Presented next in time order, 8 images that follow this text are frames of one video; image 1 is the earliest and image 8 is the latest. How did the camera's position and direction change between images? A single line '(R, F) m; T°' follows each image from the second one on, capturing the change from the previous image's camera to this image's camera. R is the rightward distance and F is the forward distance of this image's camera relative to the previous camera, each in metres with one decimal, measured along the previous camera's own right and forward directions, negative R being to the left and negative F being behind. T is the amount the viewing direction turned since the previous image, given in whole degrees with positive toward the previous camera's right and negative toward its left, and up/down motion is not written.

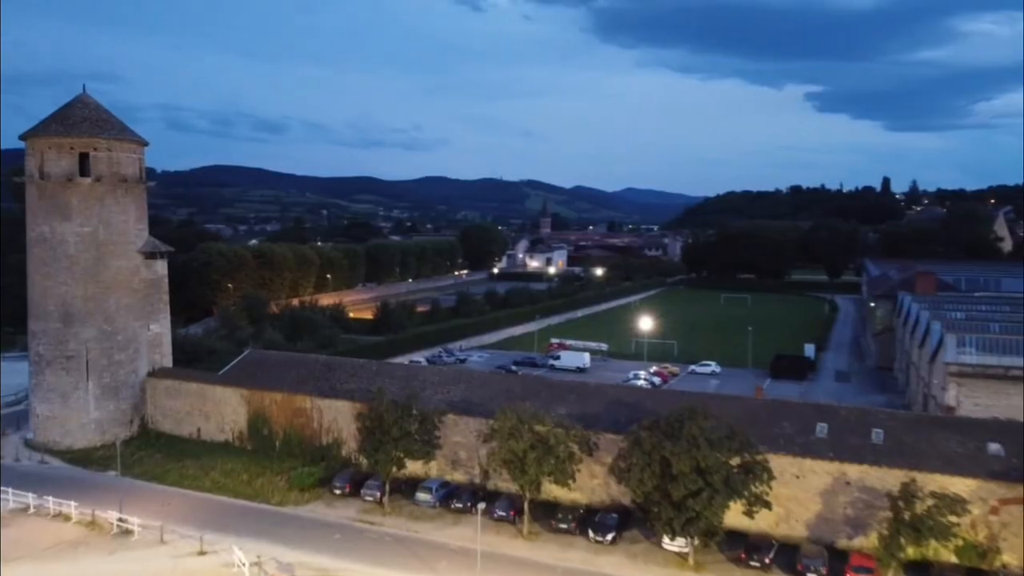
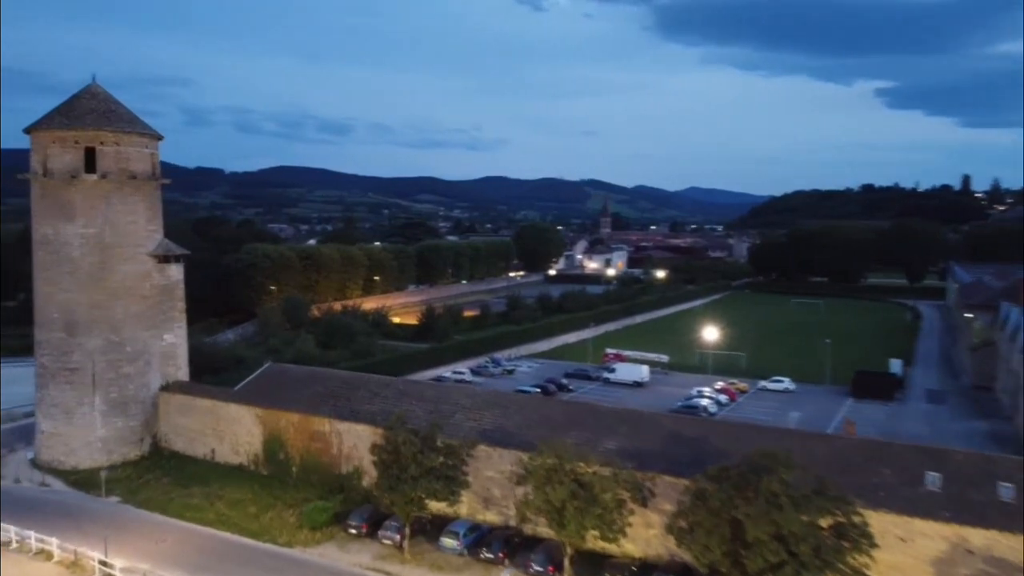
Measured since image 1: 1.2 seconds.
(+0.4, +2.9) m; -4°
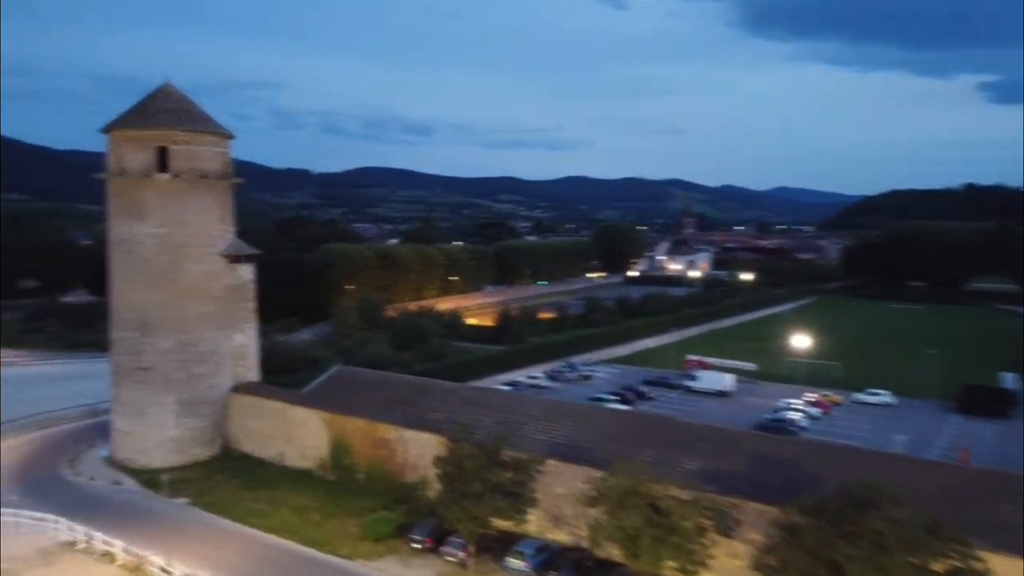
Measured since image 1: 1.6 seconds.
(+0.1, +1.1) m; -6°
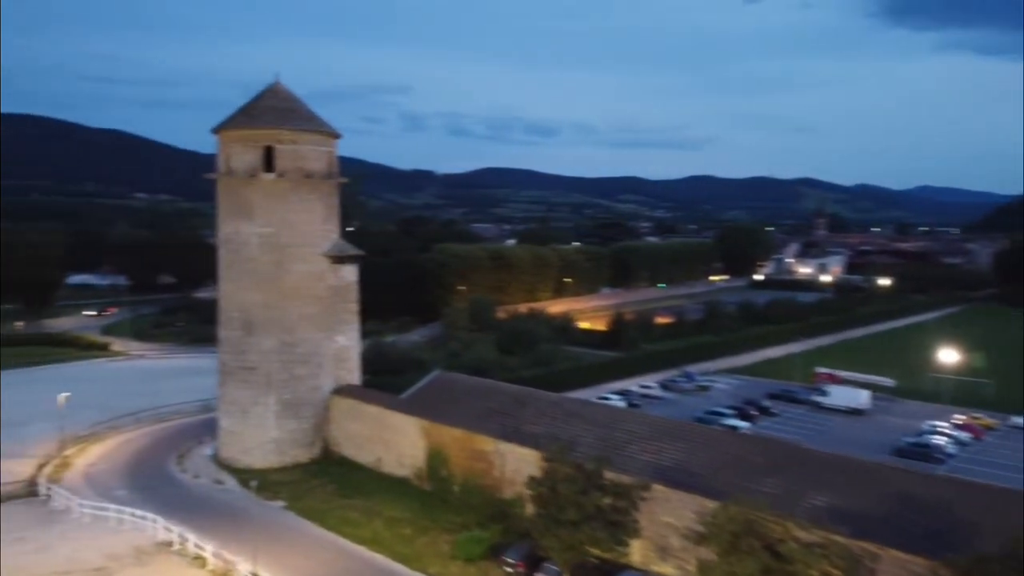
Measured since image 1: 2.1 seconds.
(+0.3, +1.3) m; -8°
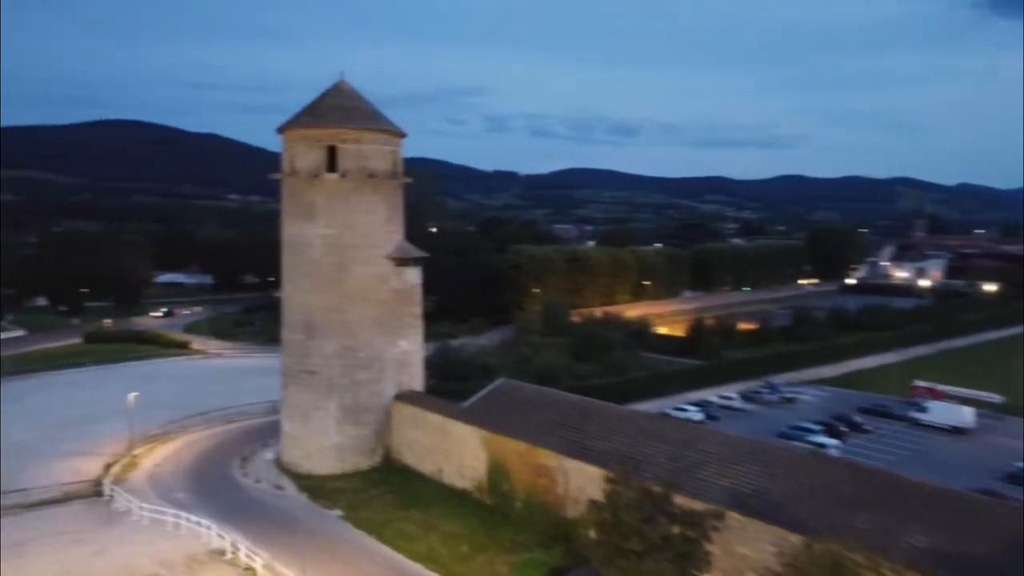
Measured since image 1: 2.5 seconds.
(+0.3, +1.1) m; -6°
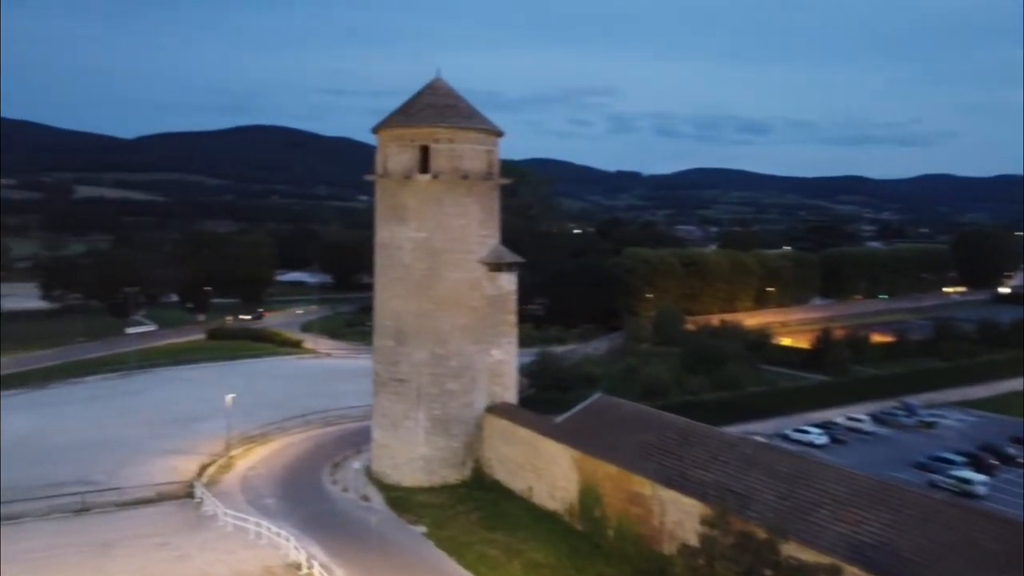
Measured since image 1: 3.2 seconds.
(+0.6, +1.4) m; -9°
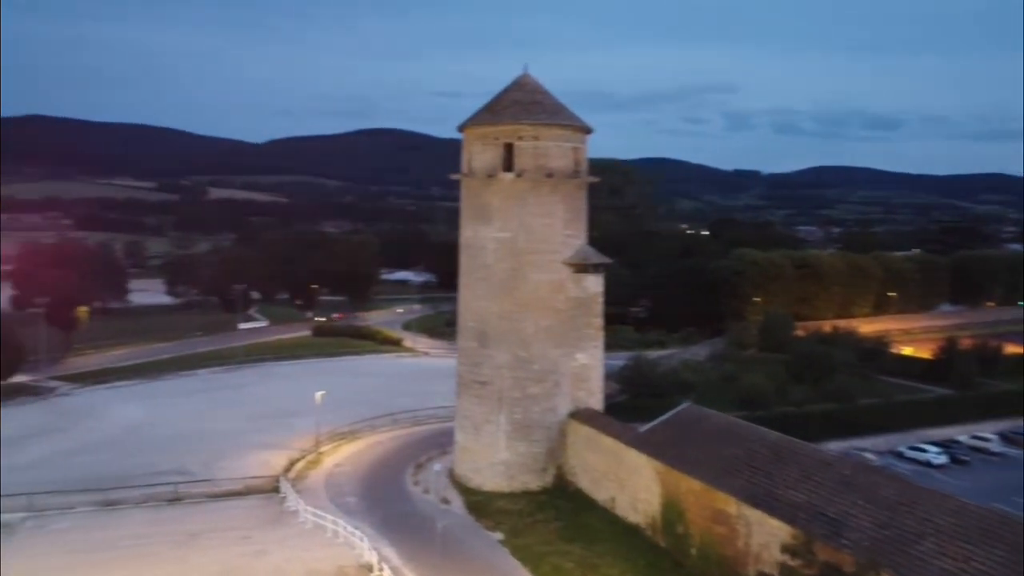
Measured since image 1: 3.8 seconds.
(+0.7, +0.6) m; -8°
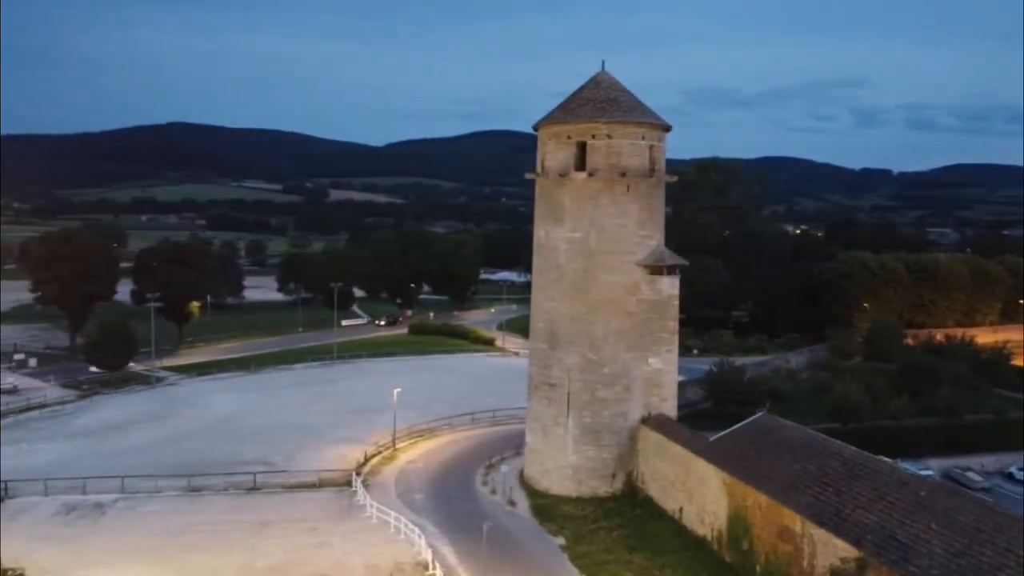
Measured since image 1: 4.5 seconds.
(+1.0, +0.3) m; -8°
